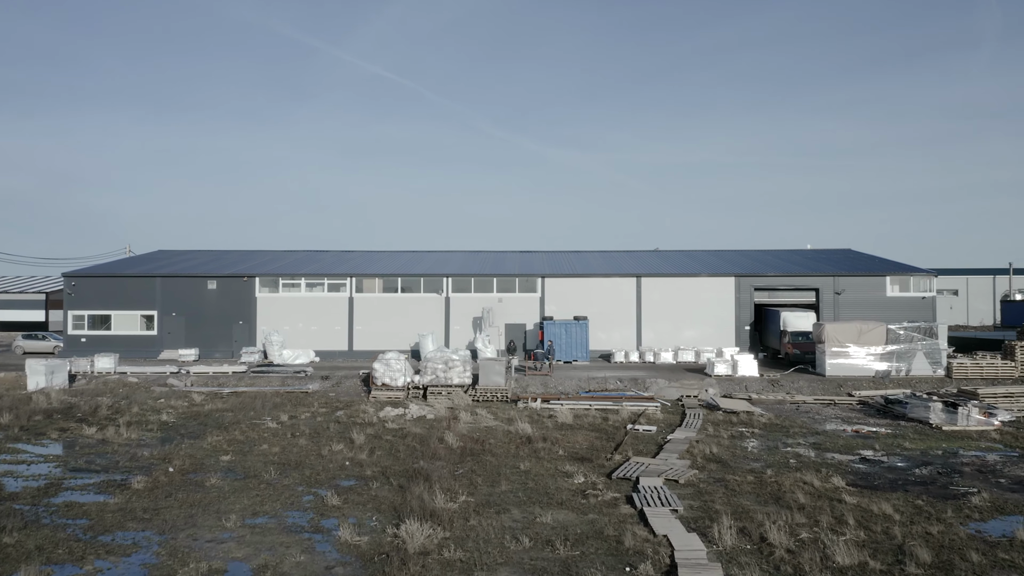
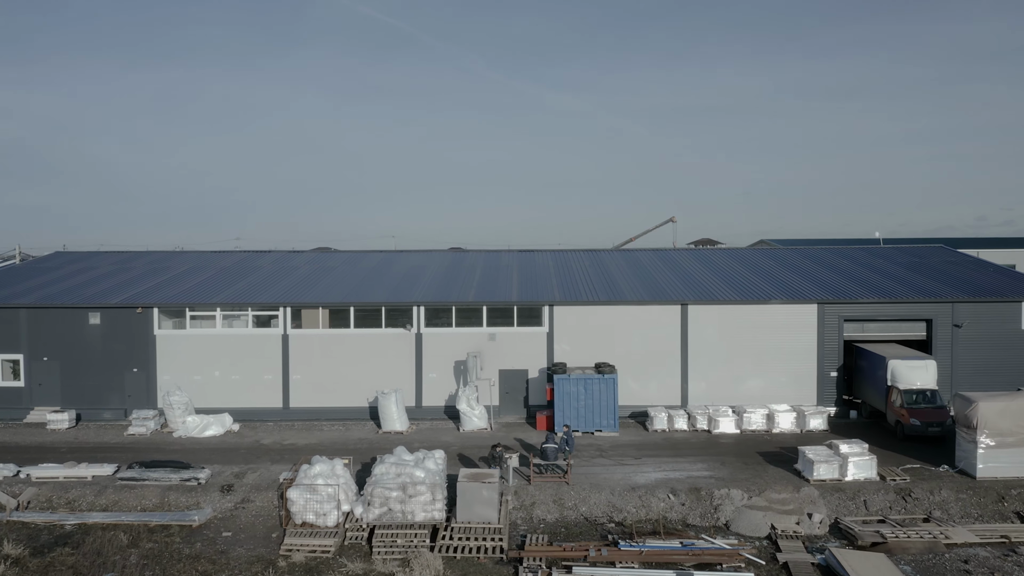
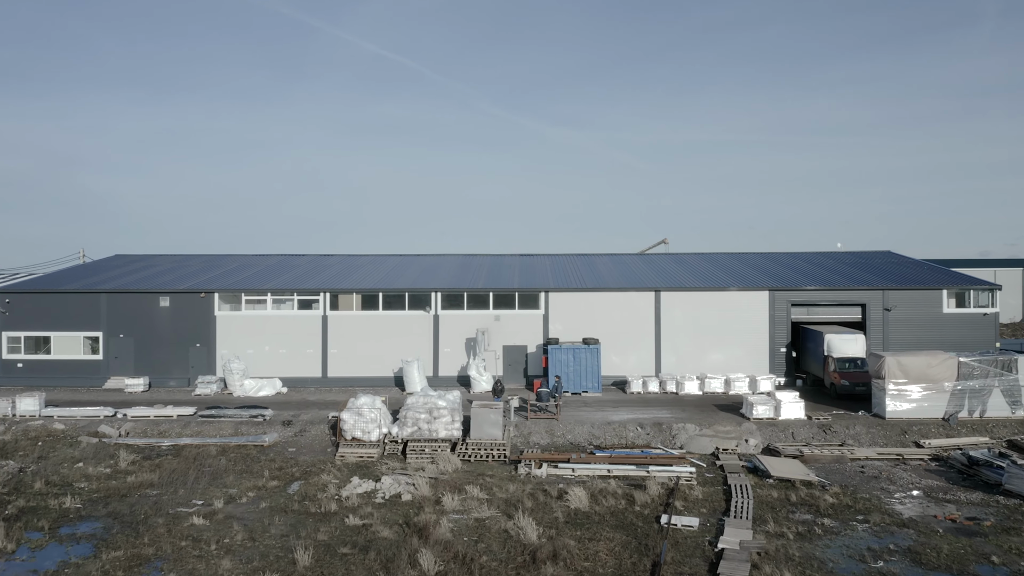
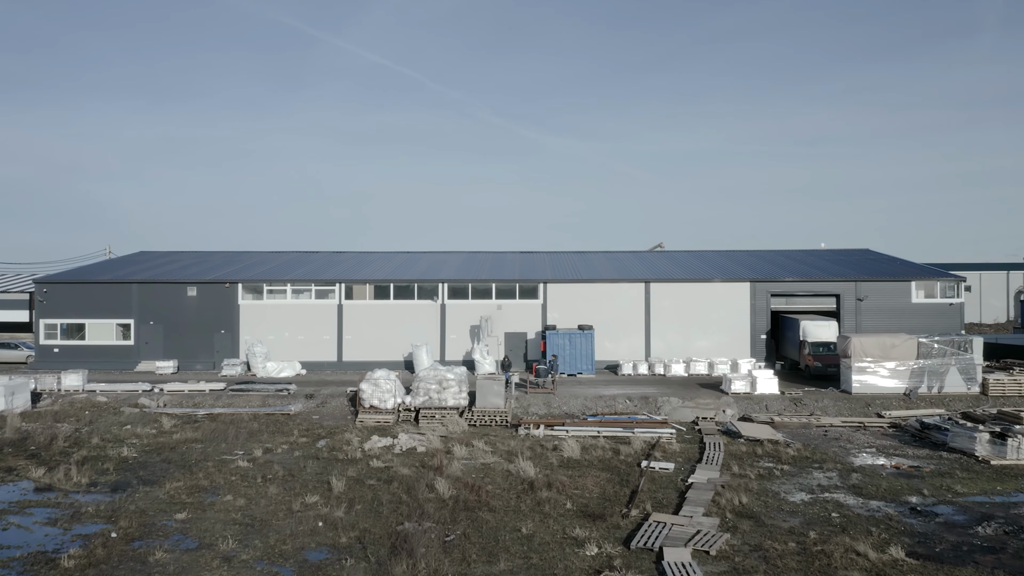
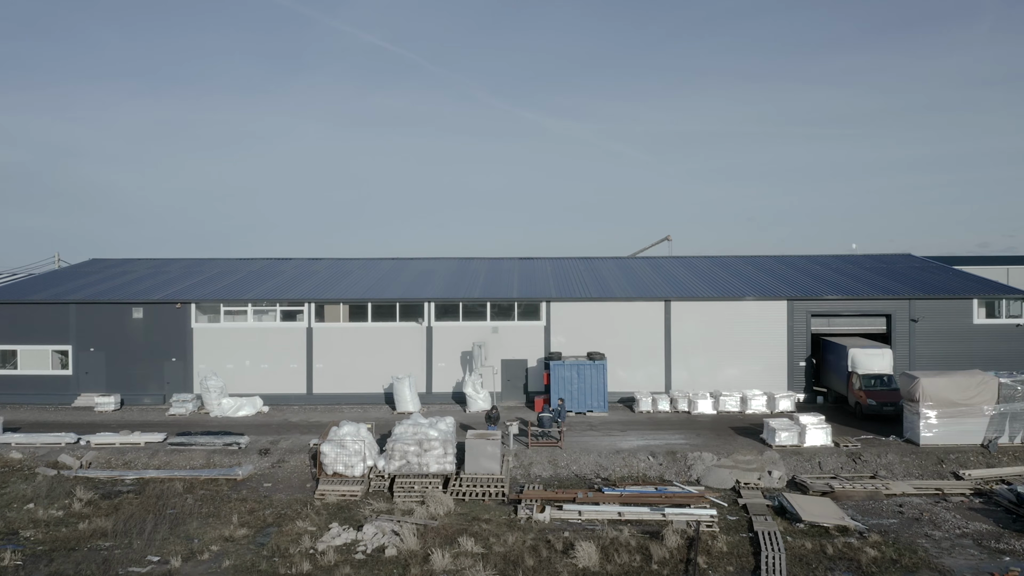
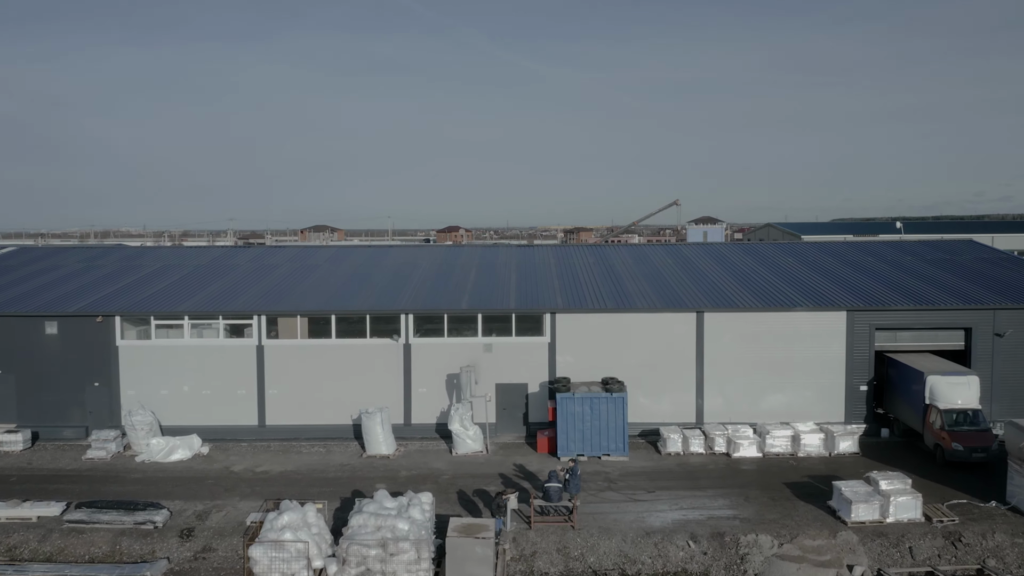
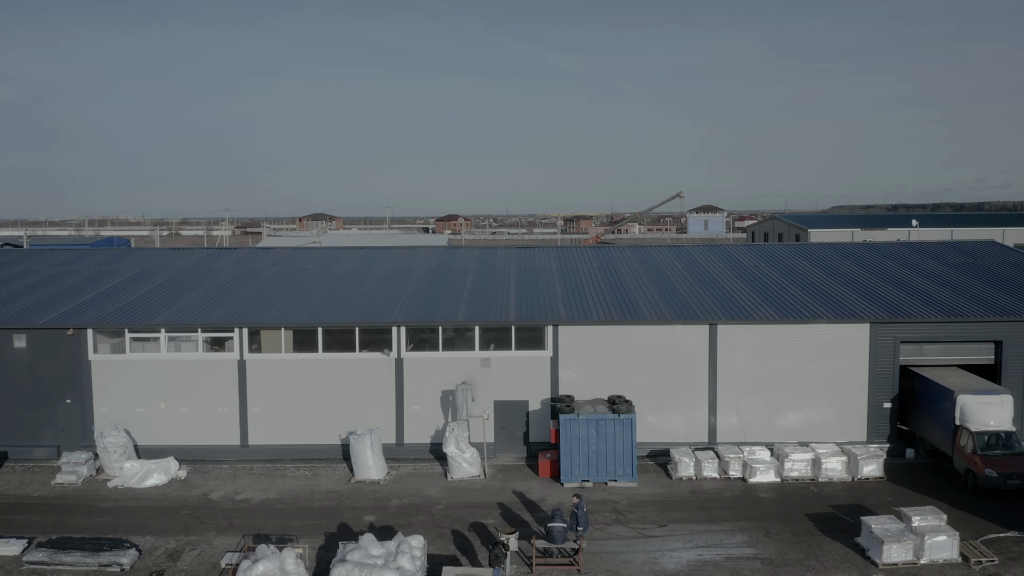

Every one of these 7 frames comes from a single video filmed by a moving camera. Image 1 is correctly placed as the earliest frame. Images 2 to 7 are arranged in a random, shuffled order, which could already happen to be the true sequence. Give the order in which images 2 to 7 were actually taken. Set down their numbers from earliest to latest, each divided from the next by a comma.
4, 3, 5, 2, 6, 7
